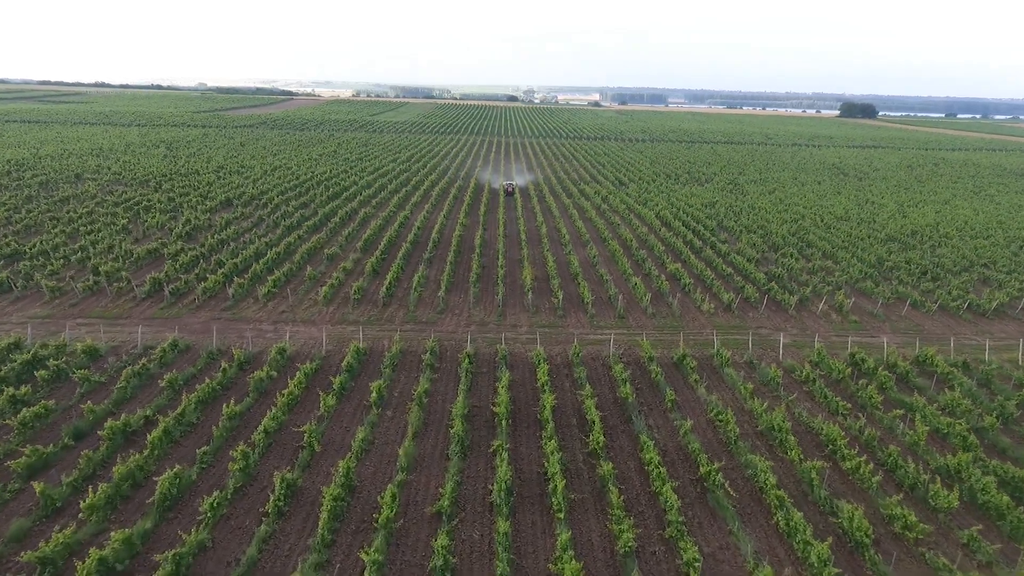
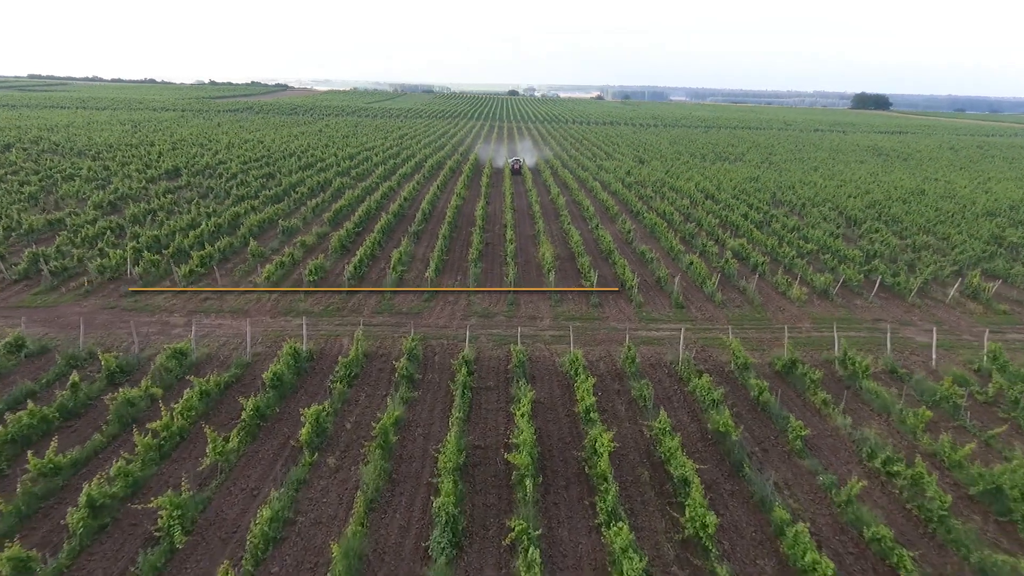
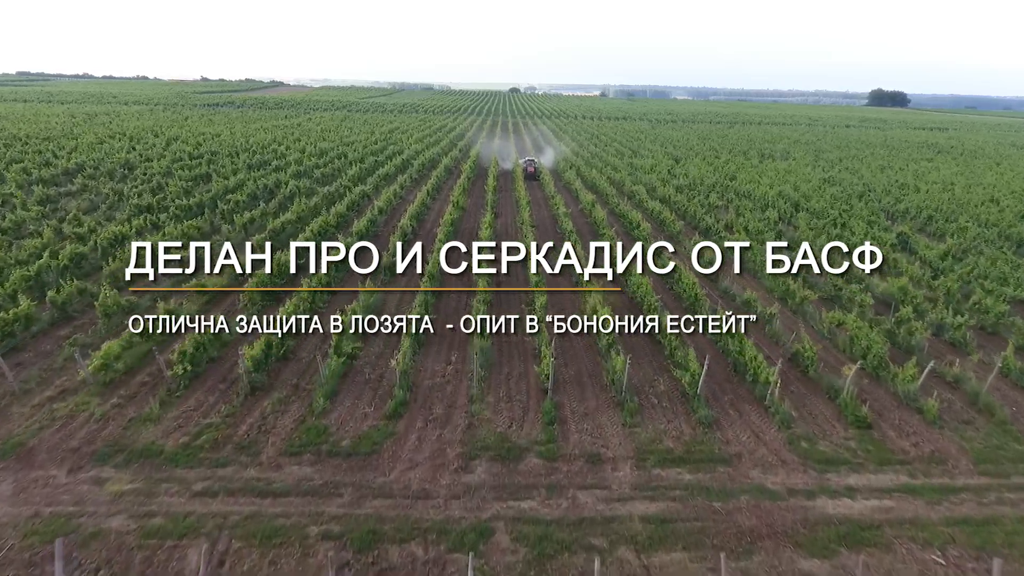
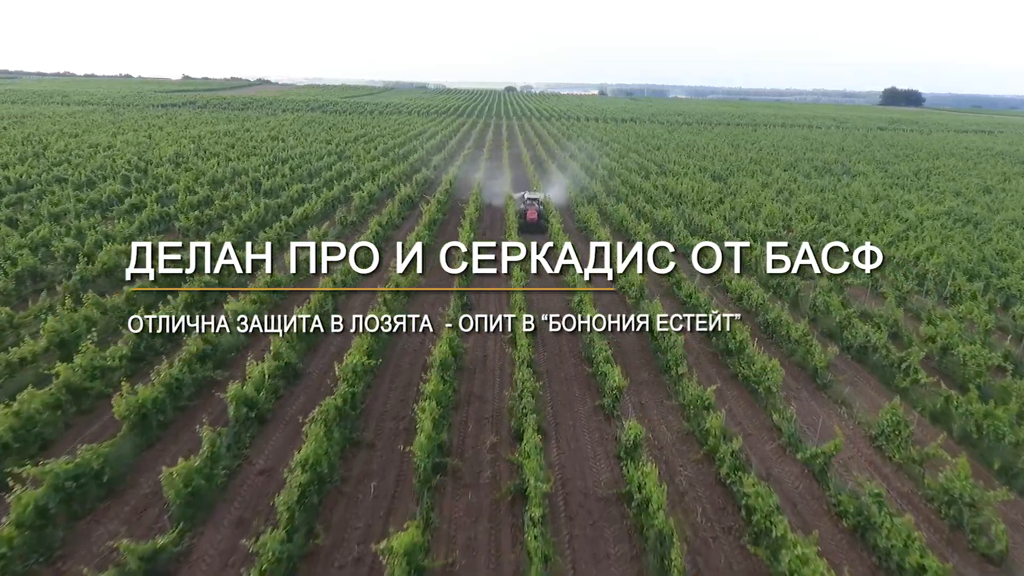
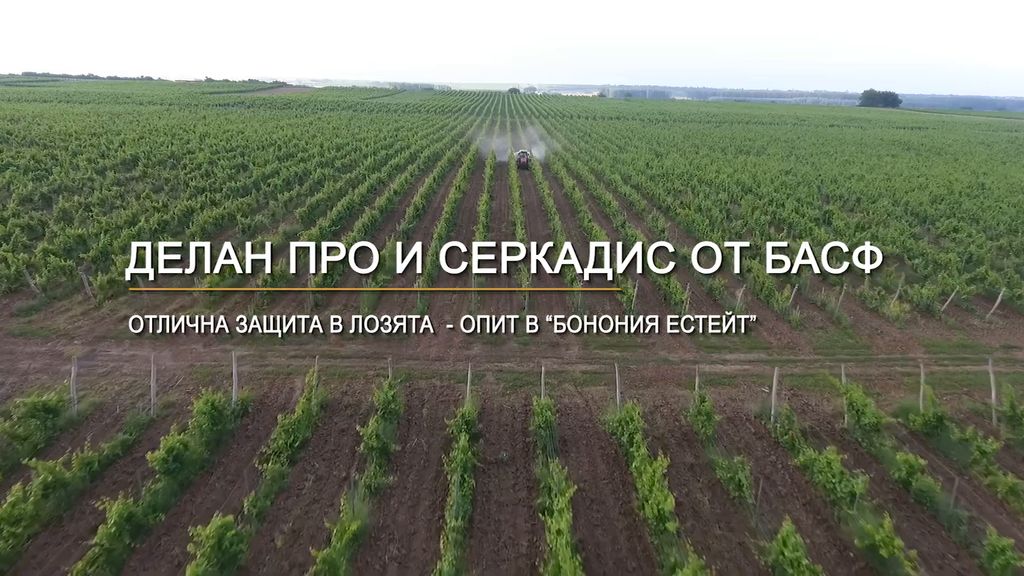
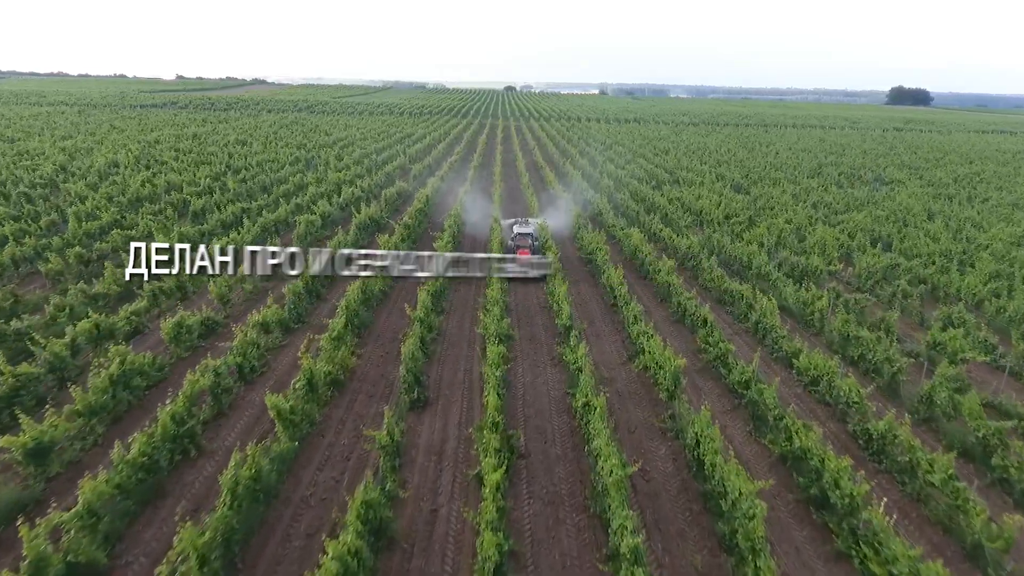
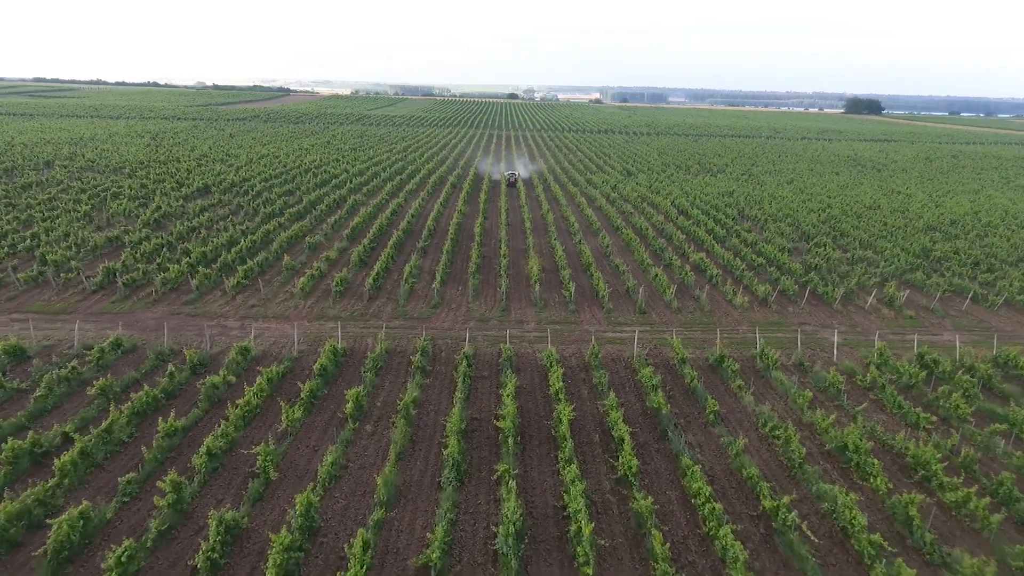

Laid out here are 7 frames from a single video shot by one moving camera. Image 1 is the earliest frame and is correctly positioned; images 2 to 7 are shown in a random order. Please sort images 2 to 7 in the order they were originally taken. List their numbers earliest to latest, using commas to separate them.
7, 2, 5, 3, 4, 6
